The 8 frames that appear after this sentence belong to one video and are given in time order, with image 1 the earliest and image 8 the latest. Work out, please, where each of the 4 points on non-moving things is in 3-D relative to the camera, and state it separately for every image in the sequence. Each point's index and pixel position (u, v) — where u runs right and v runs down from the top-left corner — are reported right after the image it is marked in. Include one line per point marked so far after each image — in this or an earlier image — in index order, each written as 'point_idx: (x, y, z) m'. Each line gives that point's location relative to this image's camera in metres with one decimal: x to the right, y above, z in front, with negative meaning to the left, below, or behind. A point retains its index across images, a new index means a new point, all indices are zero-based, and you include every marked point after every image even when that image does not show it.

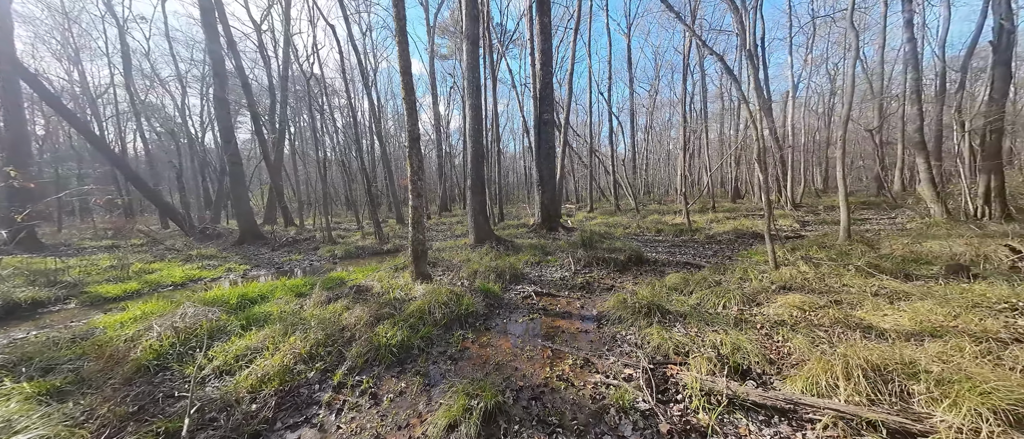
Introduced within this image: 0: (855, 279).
0: (+4.9, -0.8, +4.6) m
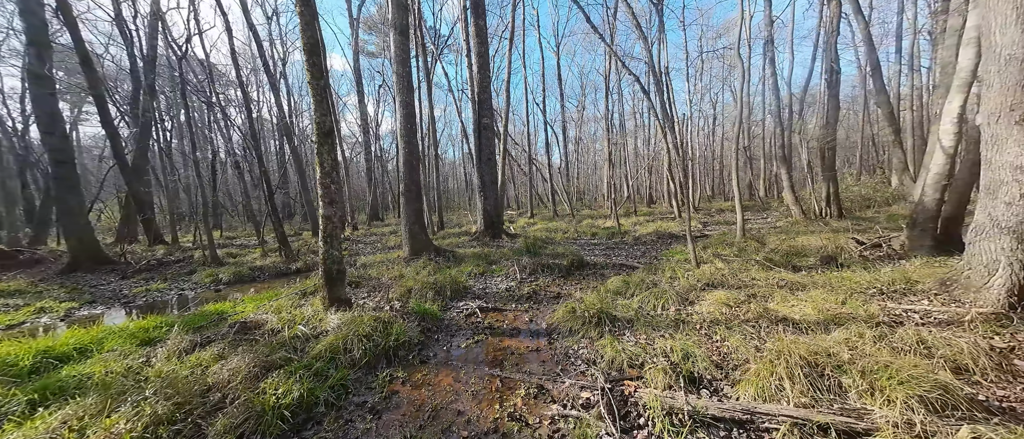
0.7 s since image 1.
0: (+3.9, -0.8, +5.1) m
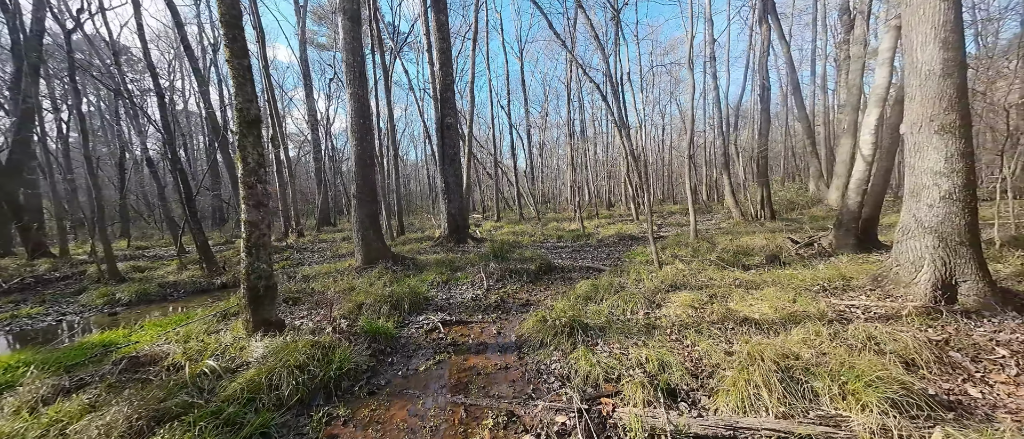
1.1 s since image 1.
0: (+3.3, -0.9, +5.3) m
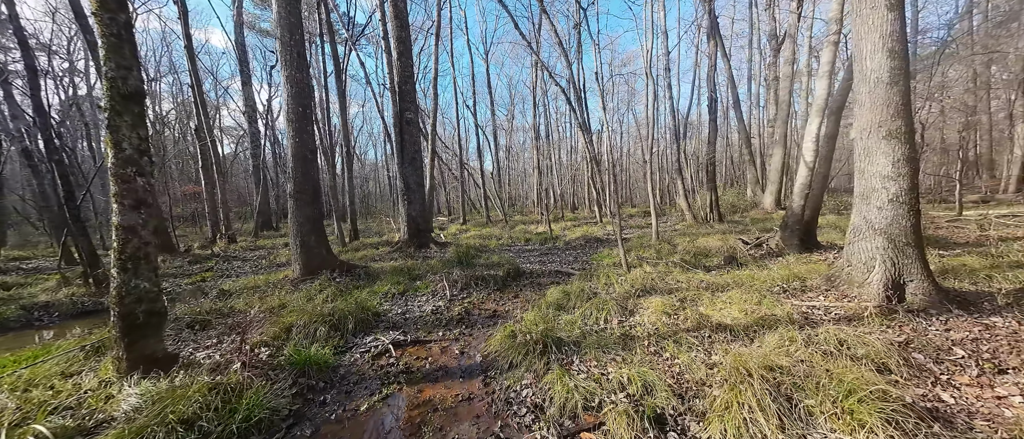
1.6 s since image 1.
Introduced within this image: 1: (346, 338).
0: (+2.8, -0.9, +5.2) m
1: (-1.8, -1.3, +3.5) m
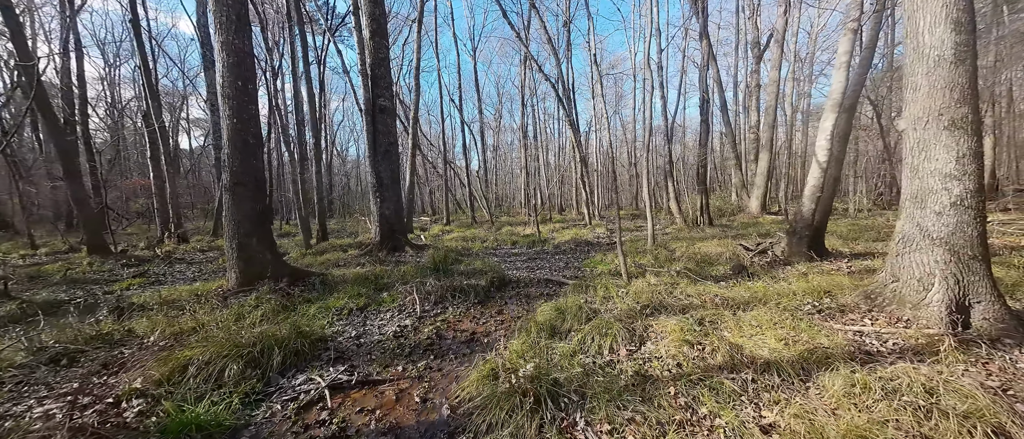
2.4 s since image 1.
0: (+2.5, -1.0, +4.5) m
1: (-2.0, -1.3, +2.6) m
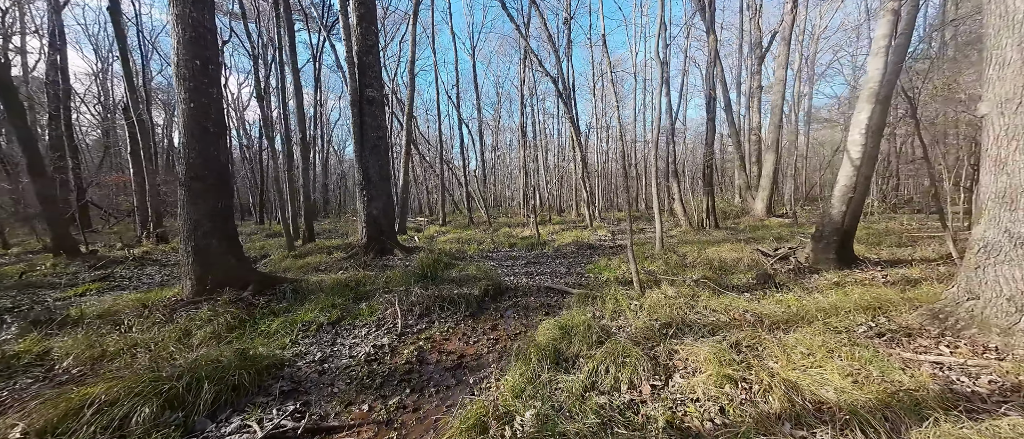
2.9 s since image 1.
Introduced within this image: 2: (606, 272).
0: (+2.5, -1.0, +3.9) m
1: (-2.0, -1.3, +2.0) m
2: (+1.8, -1.0, +6.0) m
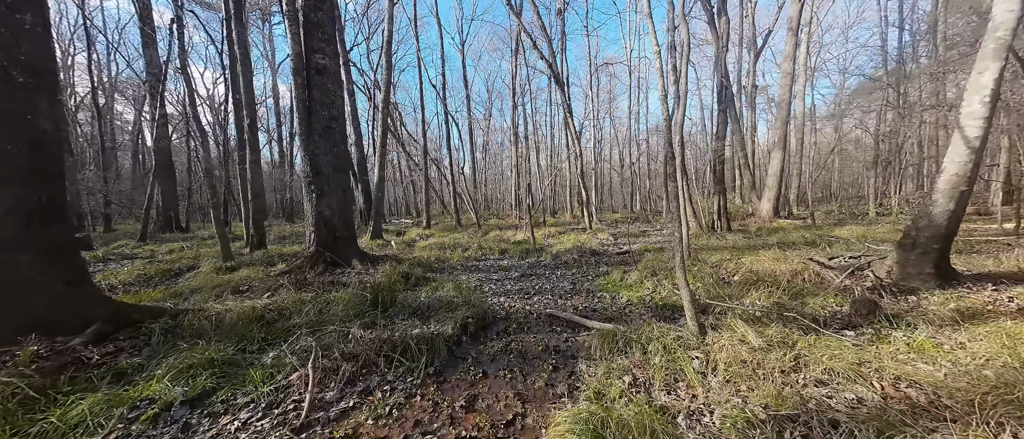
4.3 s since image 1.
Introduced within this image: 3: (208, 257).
0: (+2.4, -1.0, +2.4) m
1: (-2.1, -1.3, +0.4) m
2: (+1.6, -1.0, +4.5) m
3: (-7.0, -0.9, +7.4) m
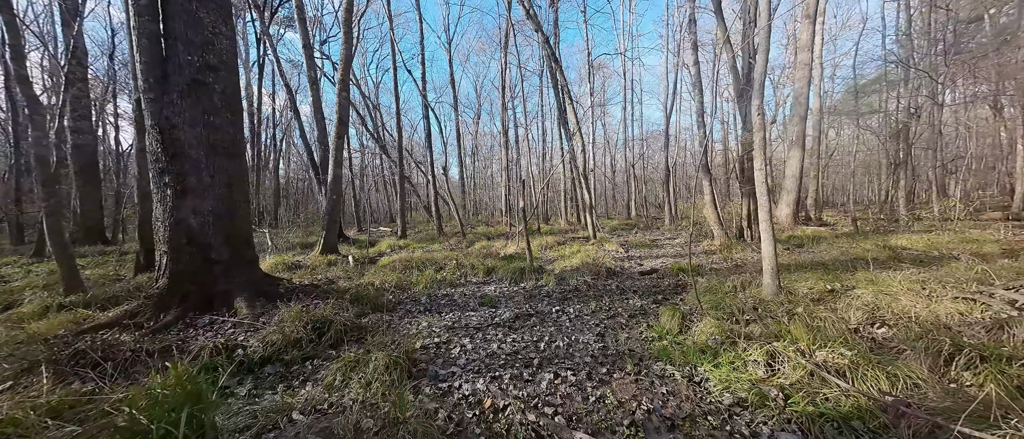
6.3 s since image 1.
0: (+2.3, -1.1, +0.4) m
1: (-2.1, -1.3, -1.8) m
2: (+1.5, -1.1, +2.4) m
3: (-7.2, -1.1, +5.0) m
